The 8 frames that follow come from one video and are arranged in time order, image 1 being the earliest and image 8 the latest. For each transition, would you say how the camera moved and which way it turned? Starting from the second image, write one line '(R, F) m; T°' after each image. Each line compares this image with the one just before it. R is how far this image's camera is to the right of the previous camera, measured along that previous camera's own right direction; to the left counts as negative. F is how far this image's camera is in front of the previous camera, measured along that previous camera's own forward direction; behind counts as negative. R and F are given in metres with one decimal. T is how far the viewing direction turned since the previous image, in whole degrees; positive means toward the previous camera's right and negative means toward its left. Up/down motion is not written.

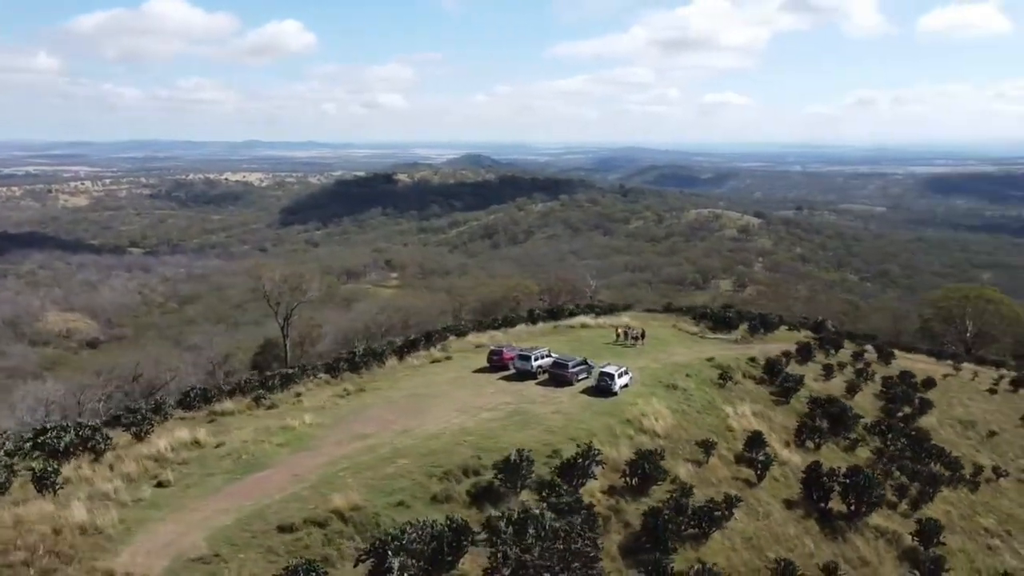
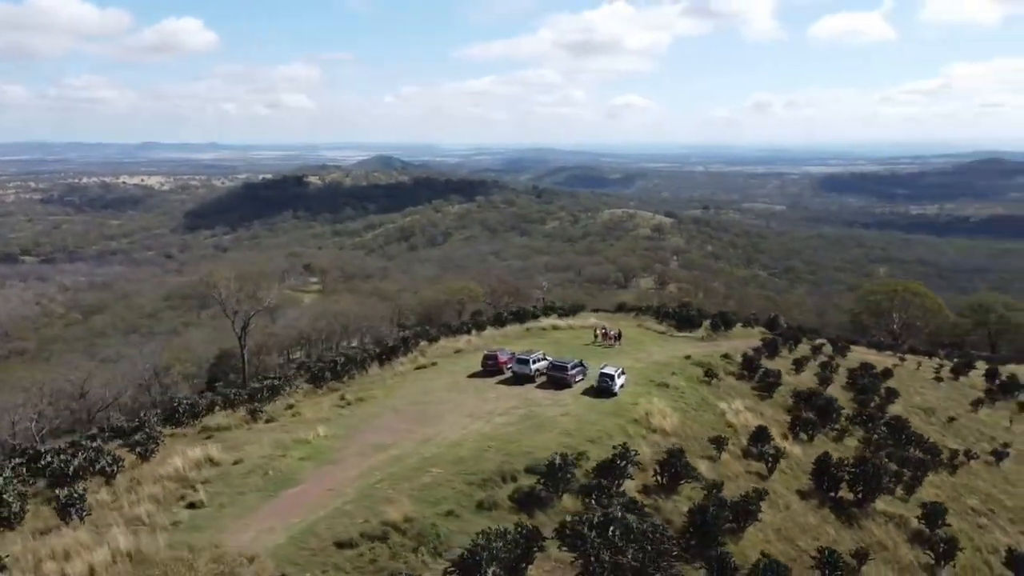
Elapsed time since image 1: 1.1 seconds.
(-3.2, +0.1) m; +6°
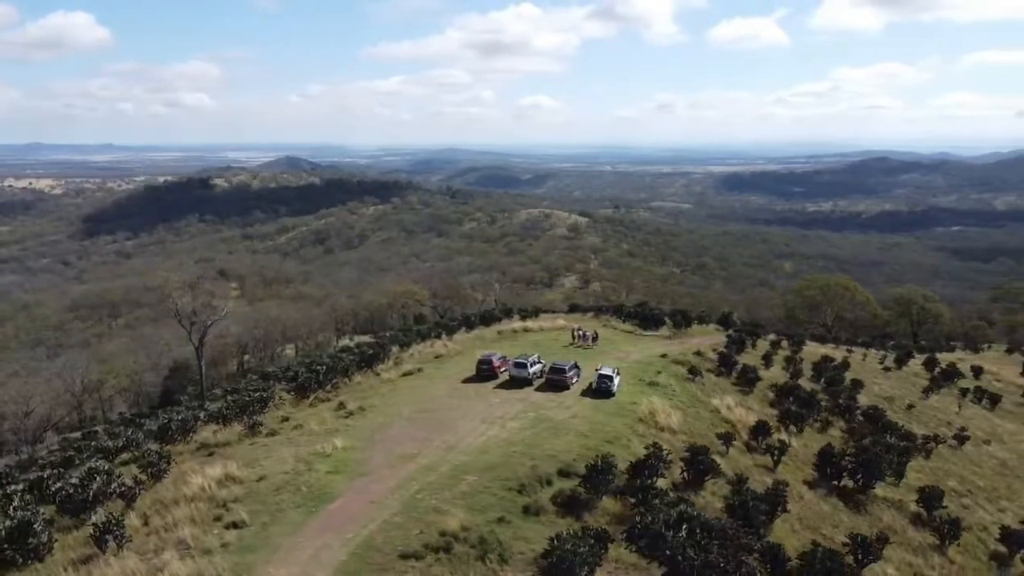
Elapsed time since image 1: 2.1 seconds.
(-3.2, 0.0) m; +6°
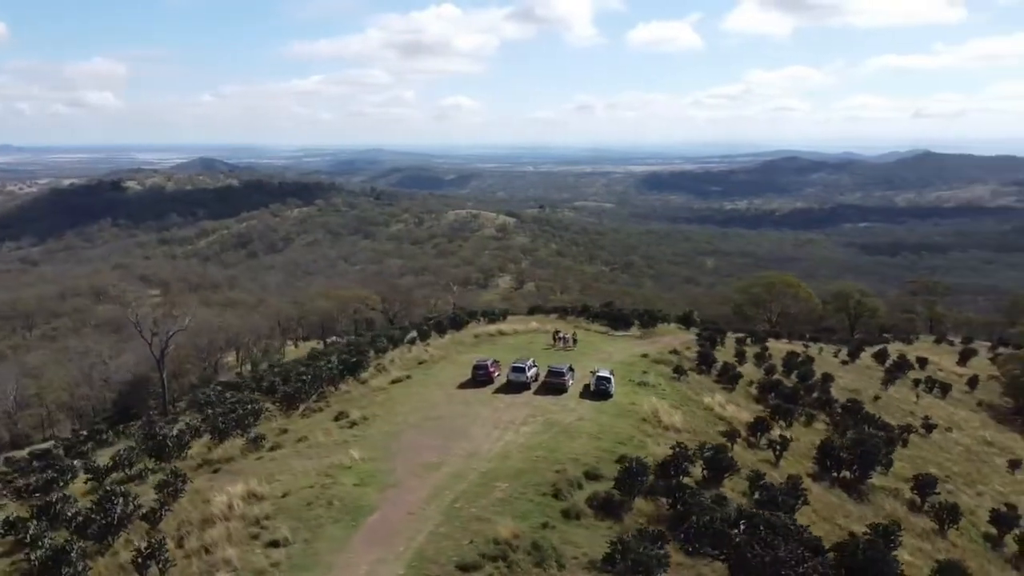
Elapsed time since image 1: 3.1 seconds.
(-2.8, 0.0) m; +5°
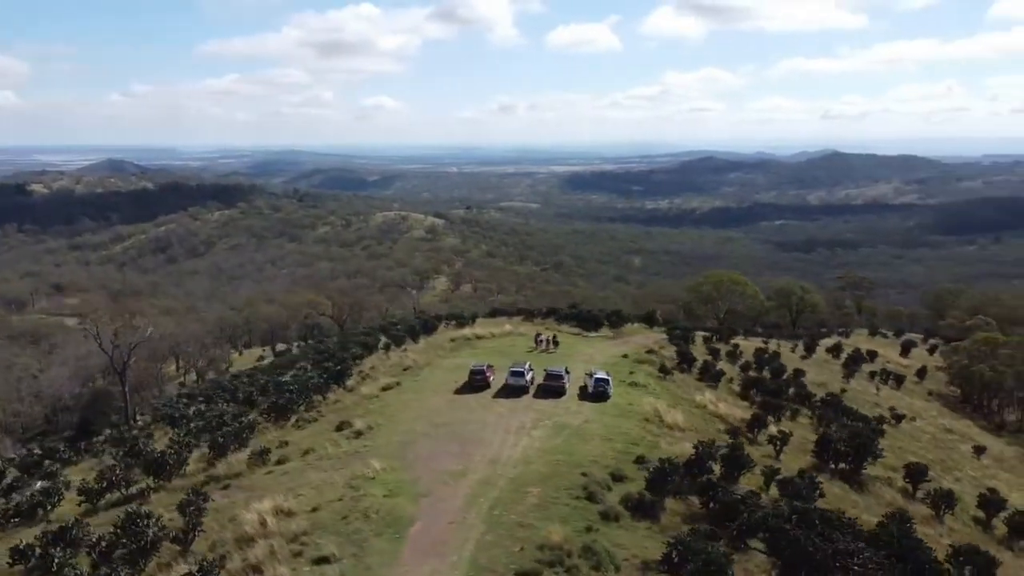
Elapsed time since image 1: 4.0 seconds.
(-2.8, +0.1) m; +5°
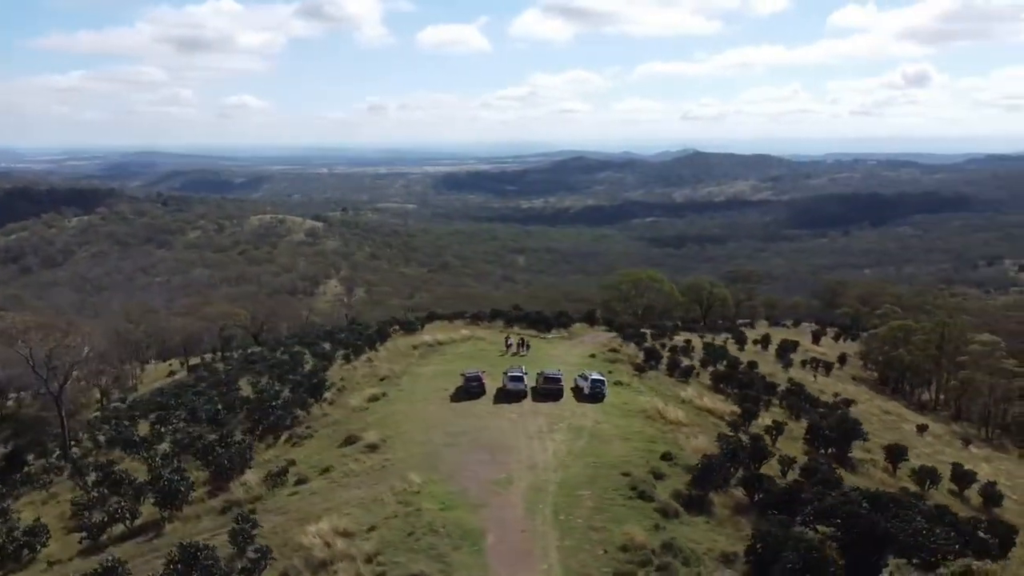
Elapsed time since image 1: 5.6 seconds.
(-4.6, +0.2) m; +9°
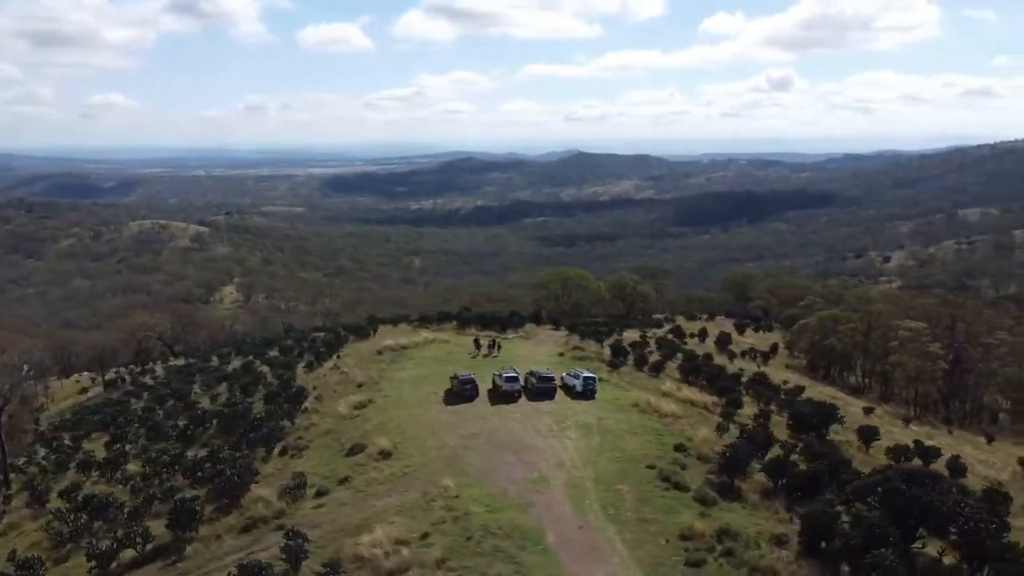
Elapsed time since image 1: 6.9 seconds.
(-4.0, +0.1) m; +8°
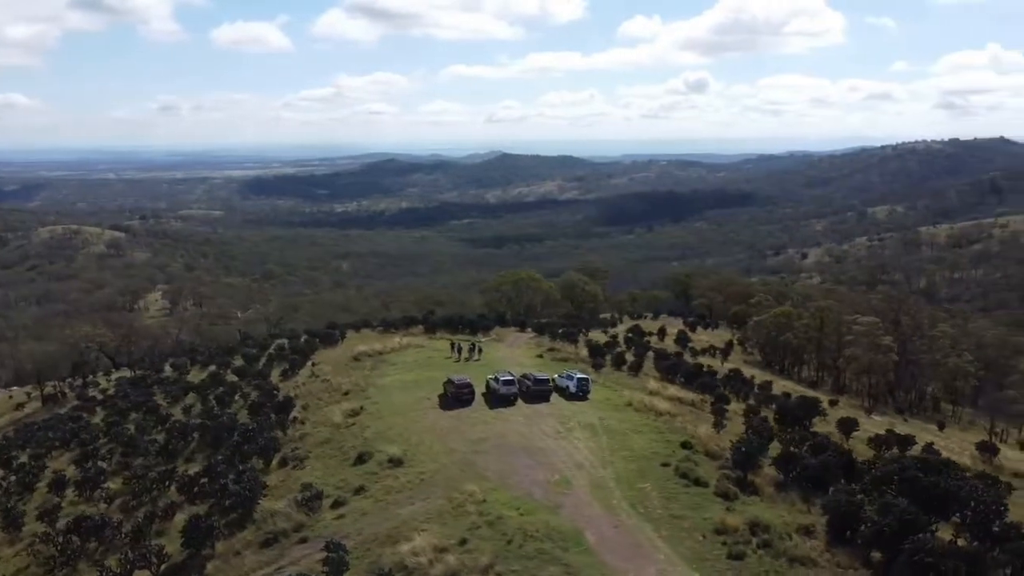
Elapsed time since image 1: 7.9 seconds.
(-2.7, 0.0) m; +5°
